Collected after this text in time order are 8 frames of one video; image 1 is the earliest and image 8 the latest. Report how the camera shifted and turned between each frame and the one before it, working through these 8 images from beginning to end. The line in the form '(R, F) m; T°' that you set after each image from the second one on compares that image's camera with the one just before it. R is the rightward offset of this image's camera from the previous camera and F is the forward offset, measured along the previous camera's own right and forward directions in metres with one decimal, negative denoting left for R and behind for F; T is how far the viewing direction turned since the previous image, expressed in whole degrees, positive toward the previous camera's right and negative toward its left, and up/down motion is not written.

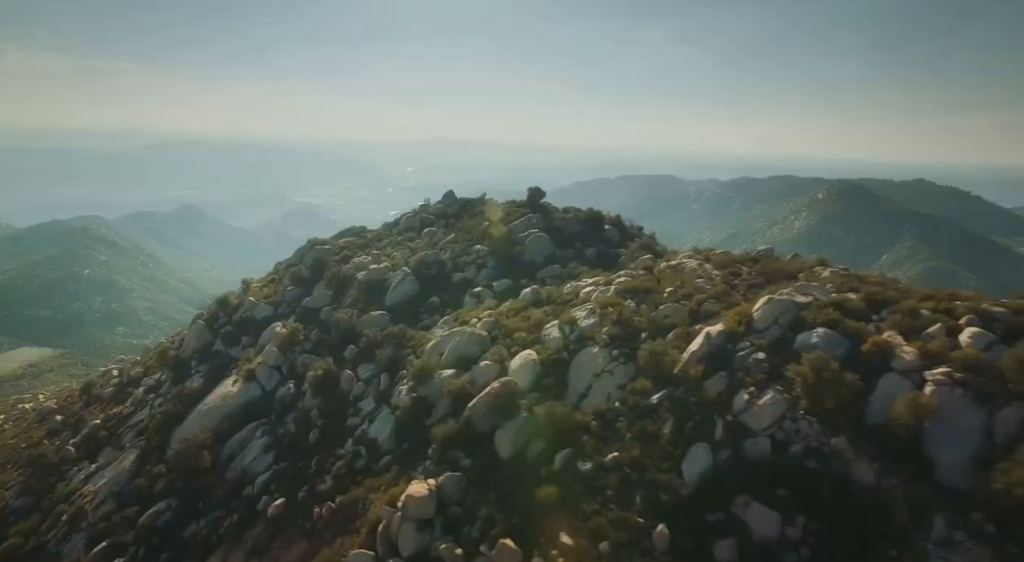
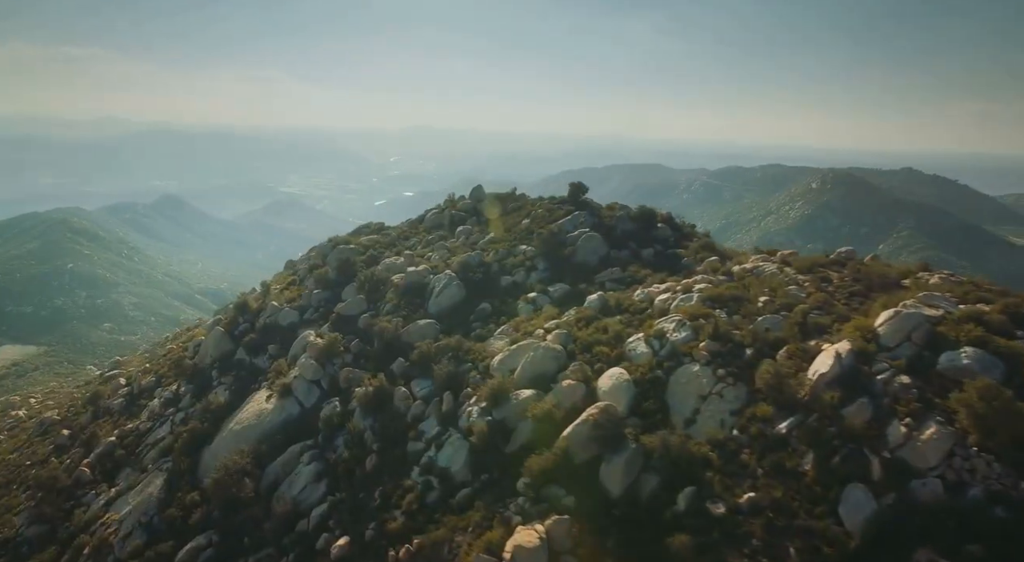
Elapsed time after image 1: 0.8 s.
(-3.5, +2.5) m; +1°
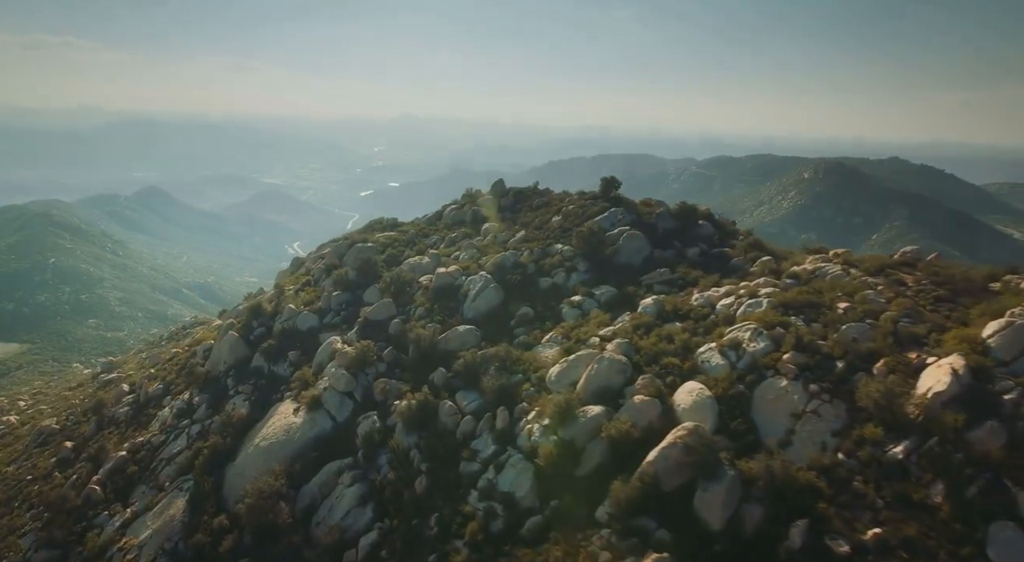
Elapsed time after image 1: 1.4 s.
(-2.6, +1.9) m; +1°
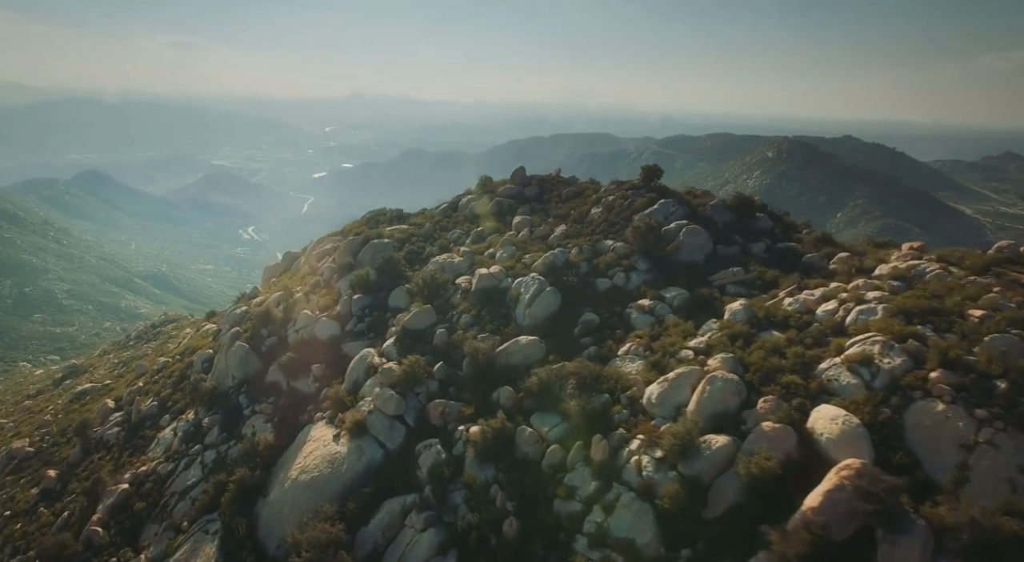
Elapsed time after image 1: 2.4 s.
(-4.3, +3.2) m; +4°
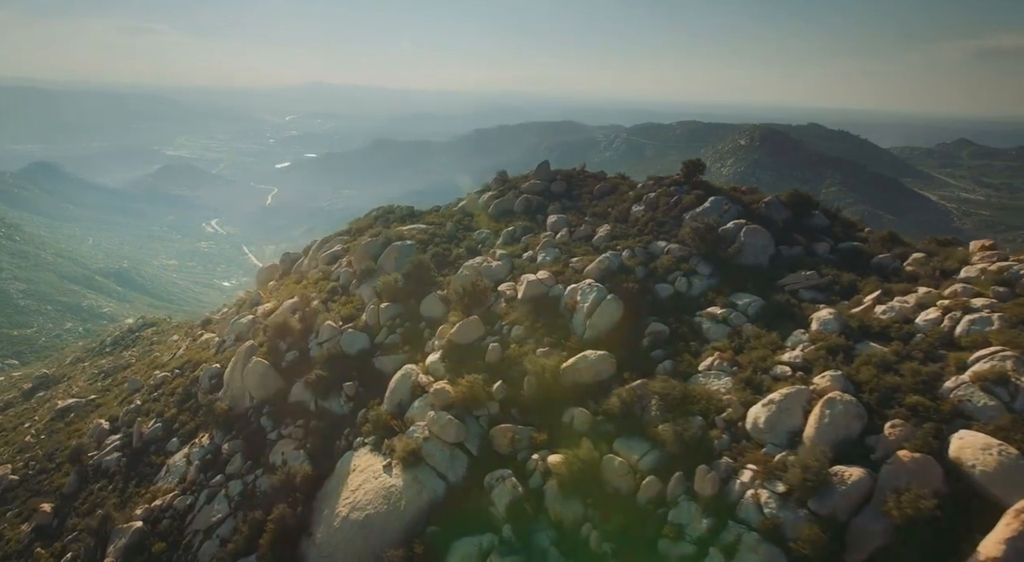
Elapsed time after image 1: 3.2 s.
(-3.6, +2.4) m; +3°
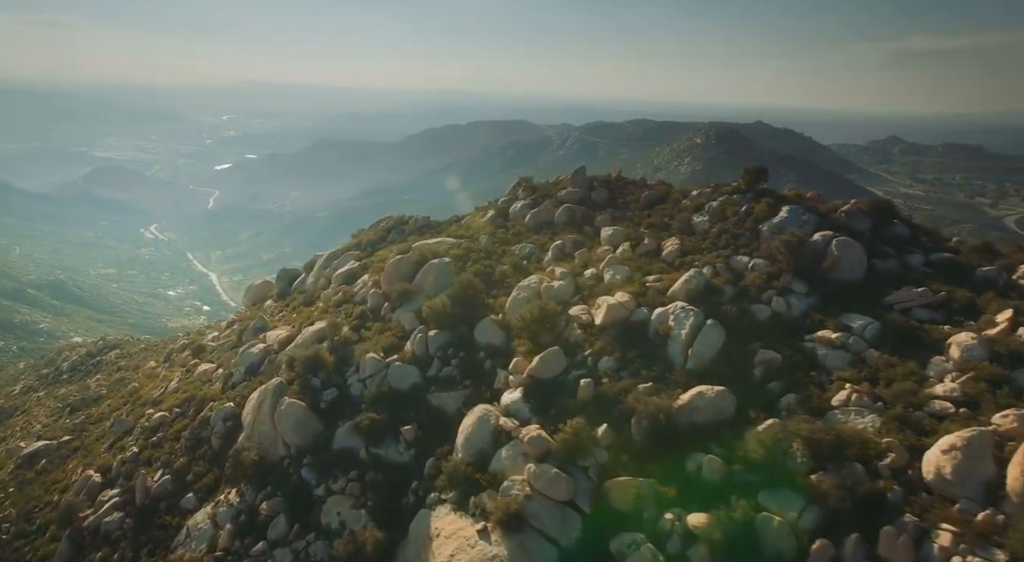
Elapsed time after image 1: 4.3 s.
(-5.0, +3.3) m; +5°
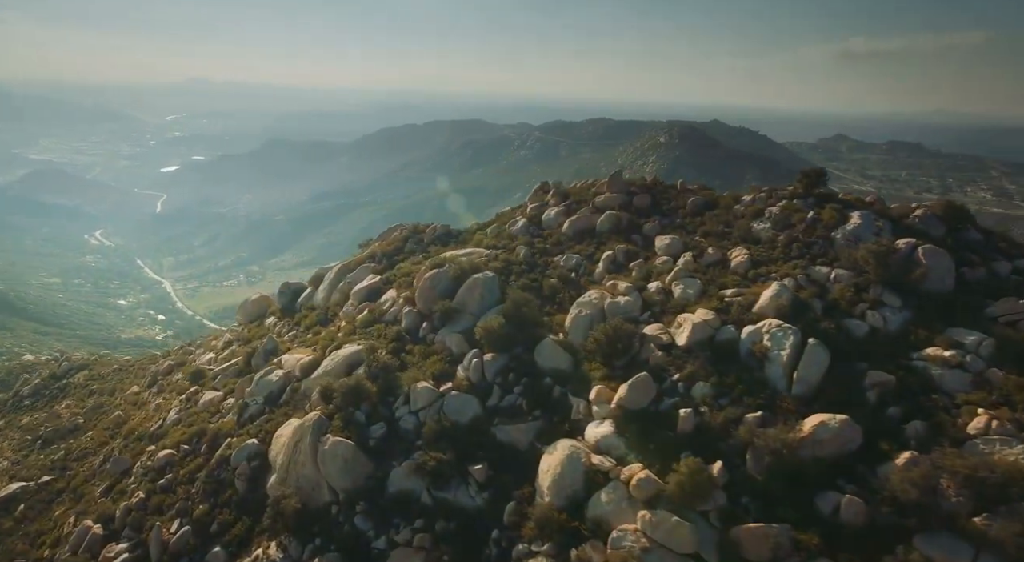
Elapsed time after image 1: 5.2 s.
(-4.1, +2.6) m; +4°
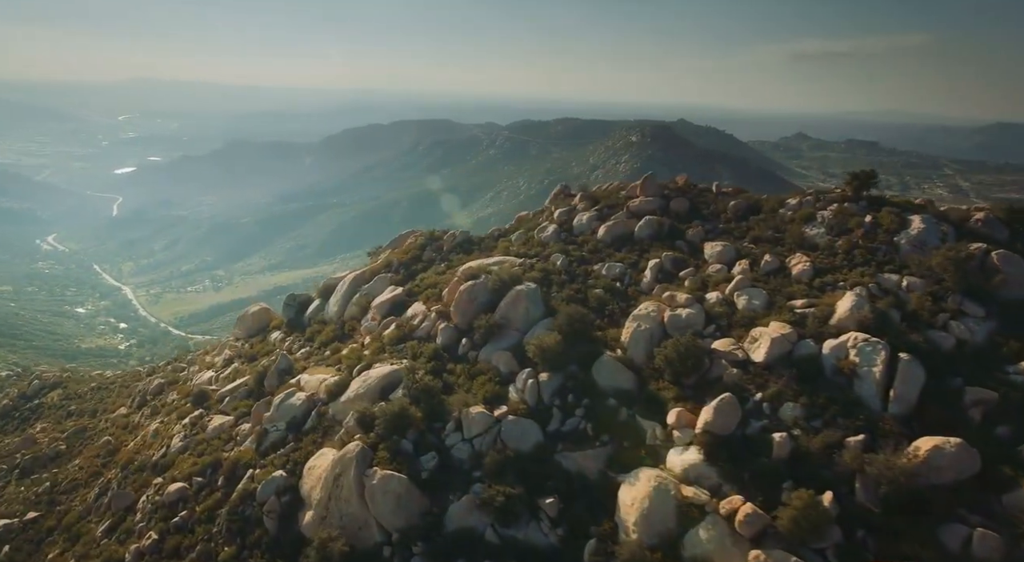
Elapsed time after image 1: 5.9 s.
(-3.3, +2.0) m; +3°
